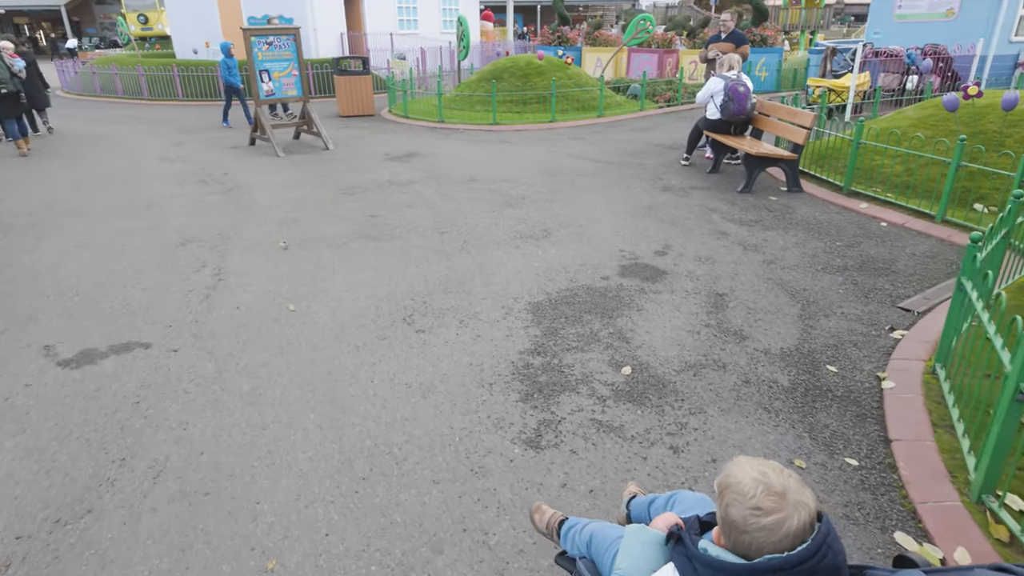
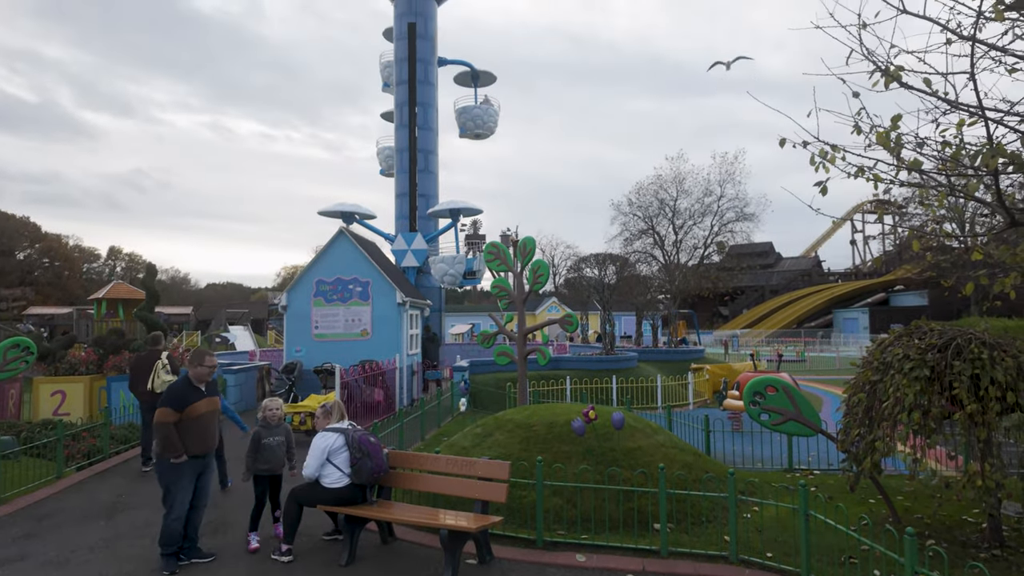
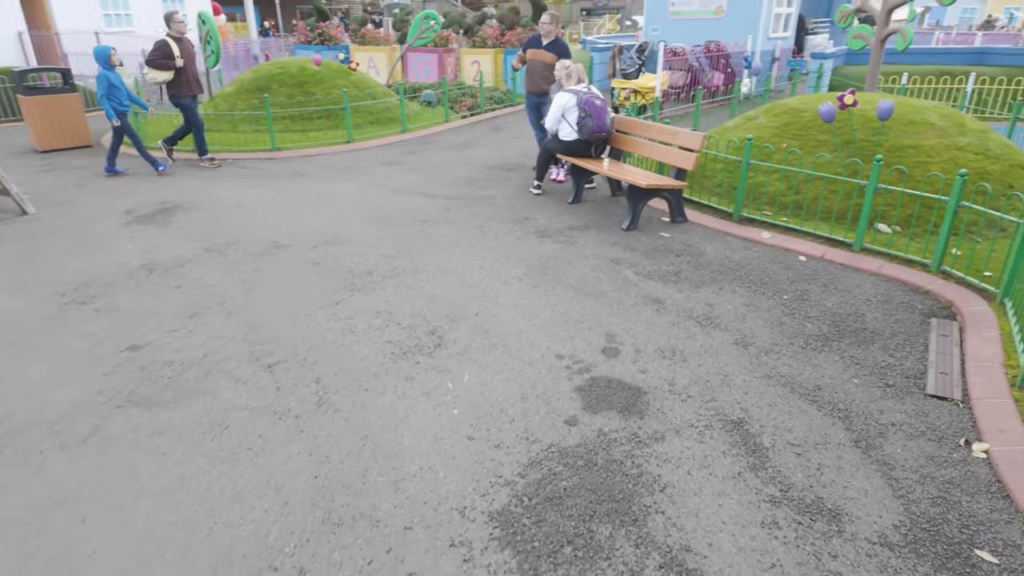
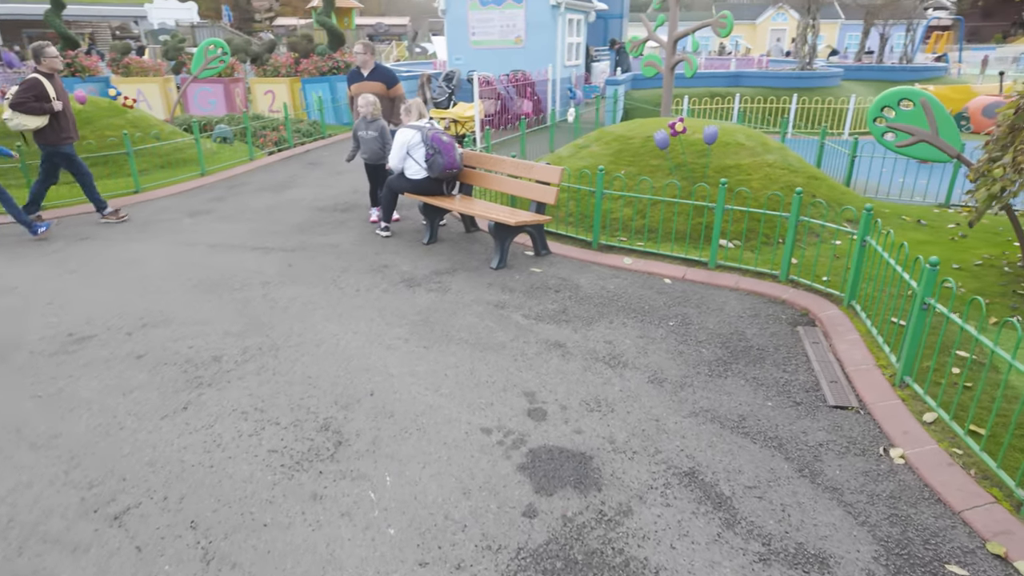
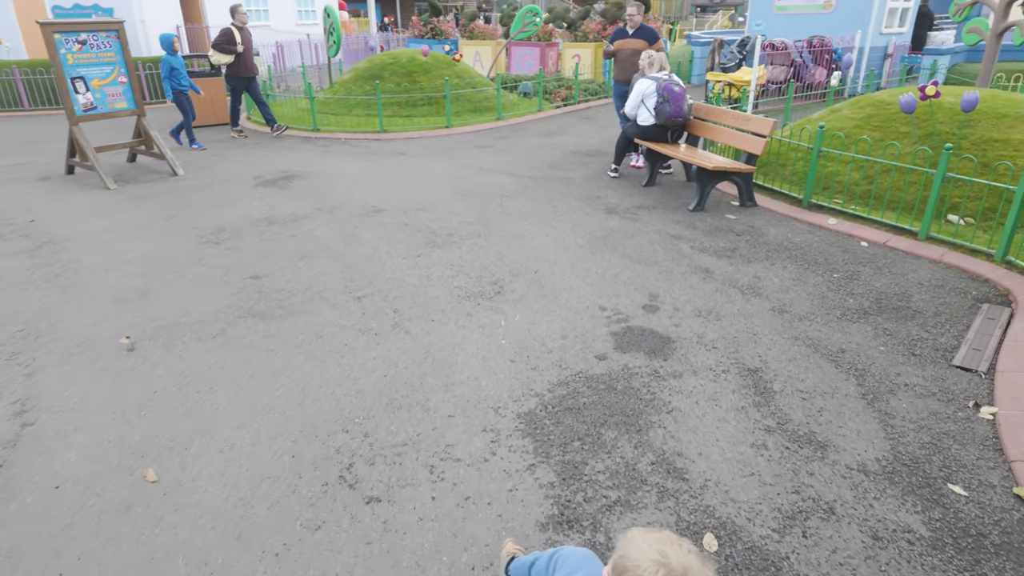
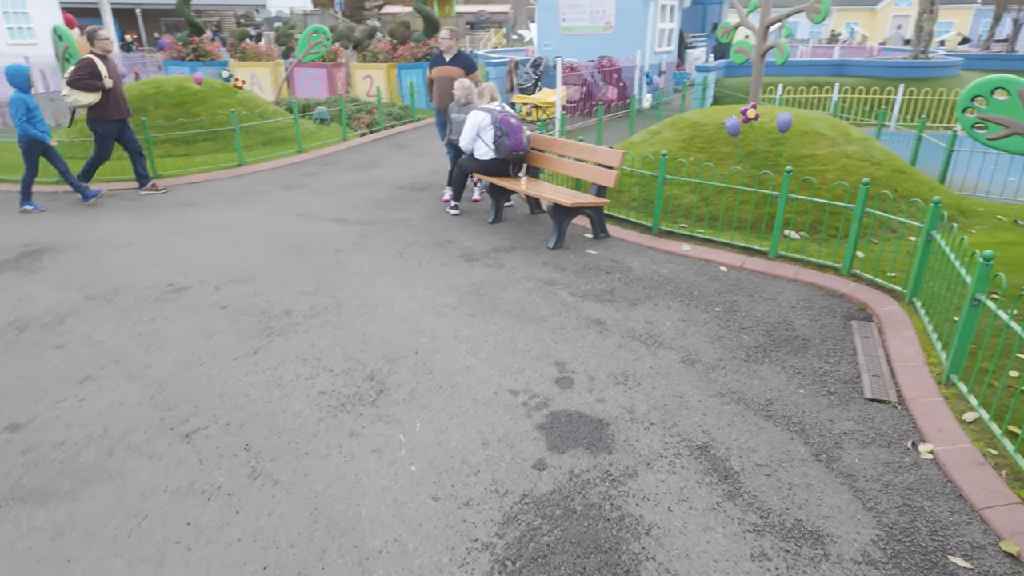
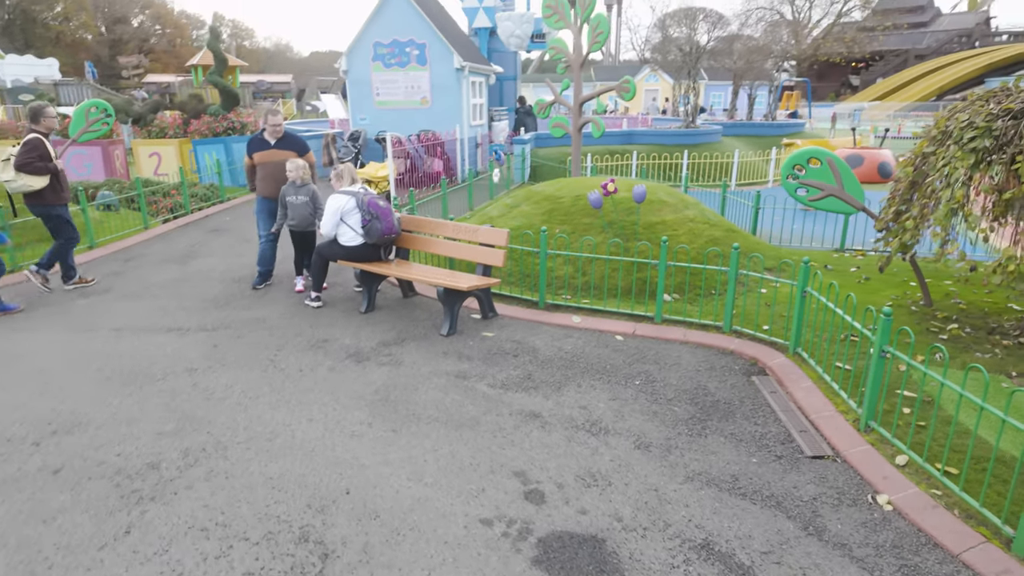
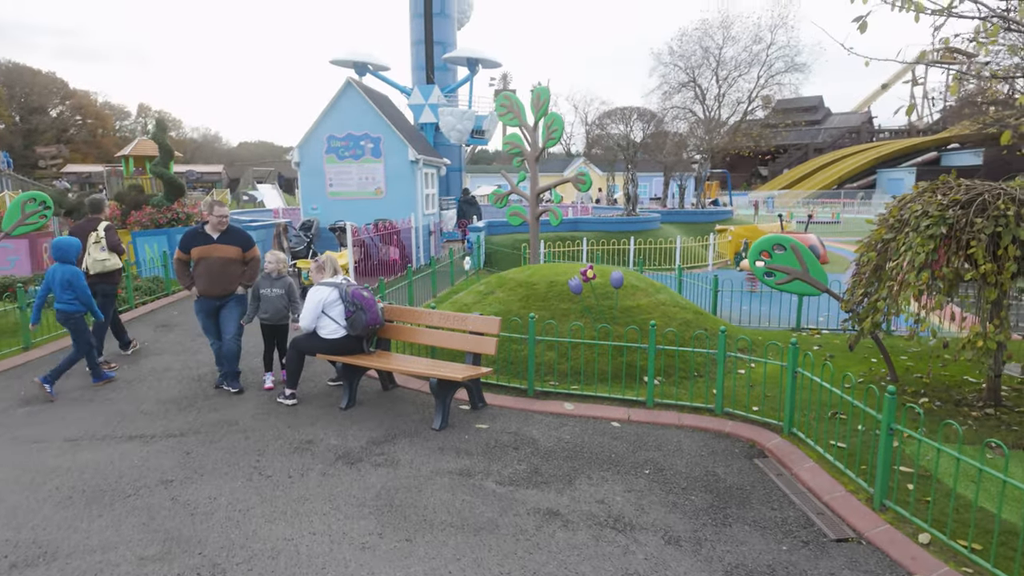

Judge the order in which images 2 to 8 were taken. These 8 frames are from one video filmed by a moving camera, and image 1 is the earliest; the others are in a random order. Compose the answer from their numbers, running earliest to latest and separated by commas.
5, 3, 6, 4, 7, 8, 2
